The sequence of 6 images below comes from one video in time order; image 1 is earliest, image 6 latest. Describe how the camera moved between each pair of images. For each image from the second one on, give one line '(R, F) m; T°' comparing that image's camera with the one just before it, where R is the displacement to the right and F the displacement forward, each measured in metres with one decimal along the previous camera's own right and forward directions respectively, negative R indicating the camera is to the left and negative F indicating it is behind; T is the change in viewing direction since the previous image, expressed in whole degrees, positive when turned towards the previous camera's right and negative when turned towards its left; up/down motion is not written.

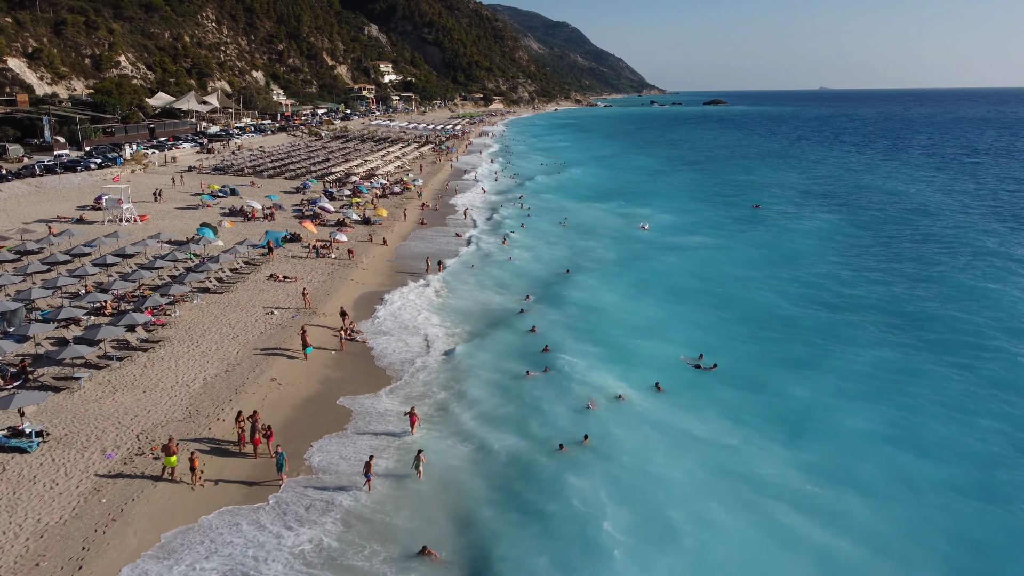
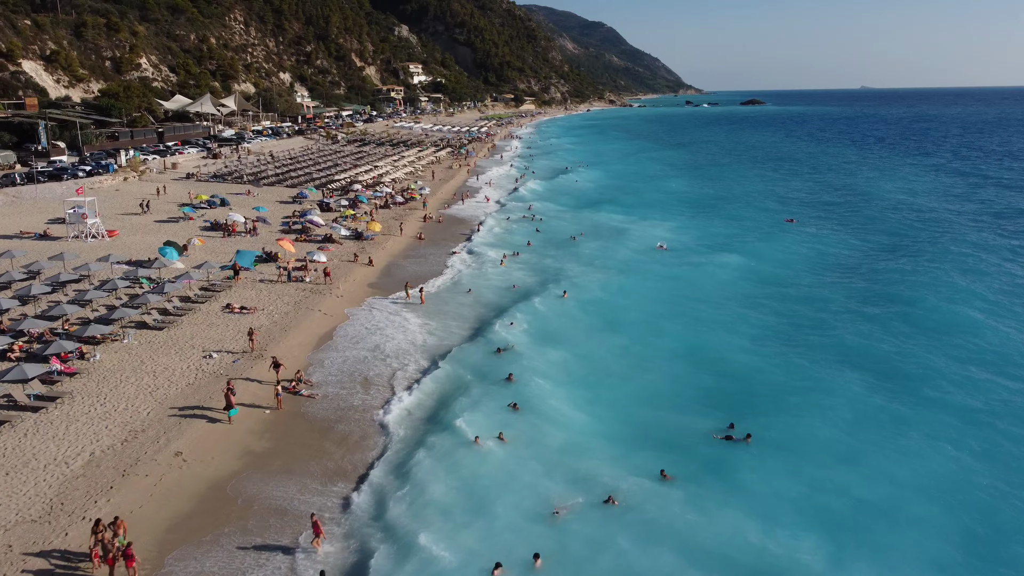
(+1.2, +3.5) m; -2°
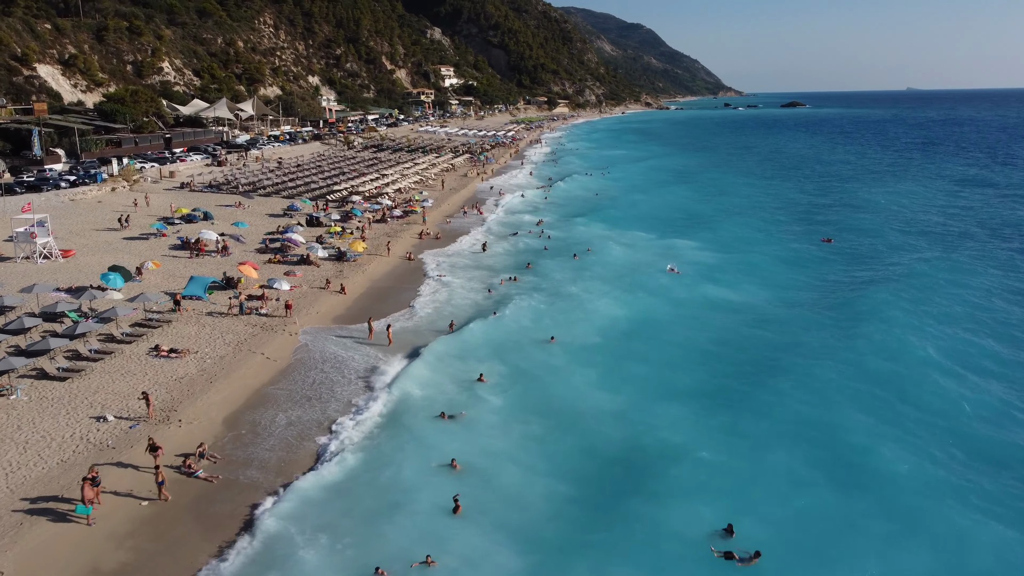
(+1.4, +3.5) m; -3°
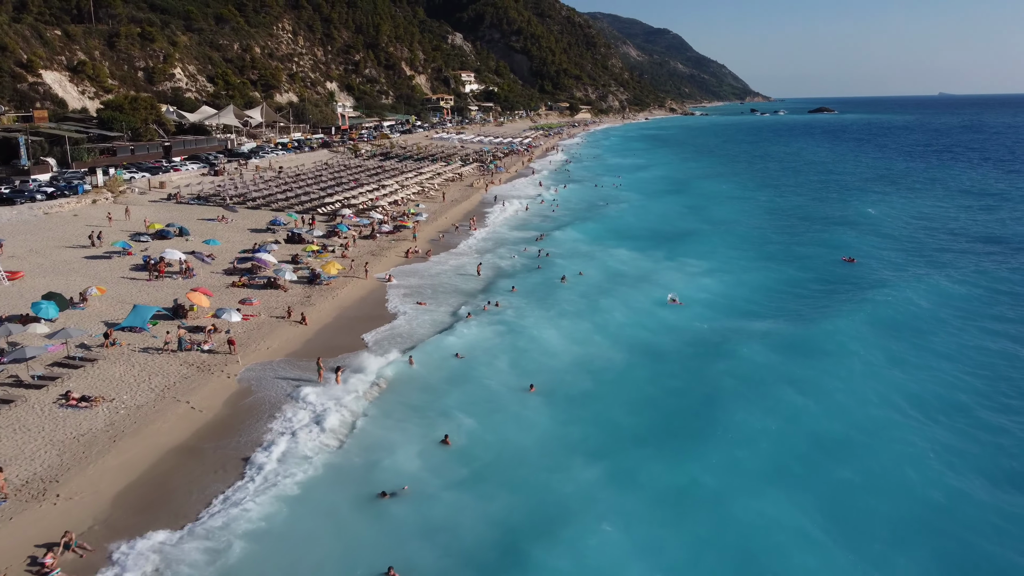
(+1.2, +2.7) m; -2°
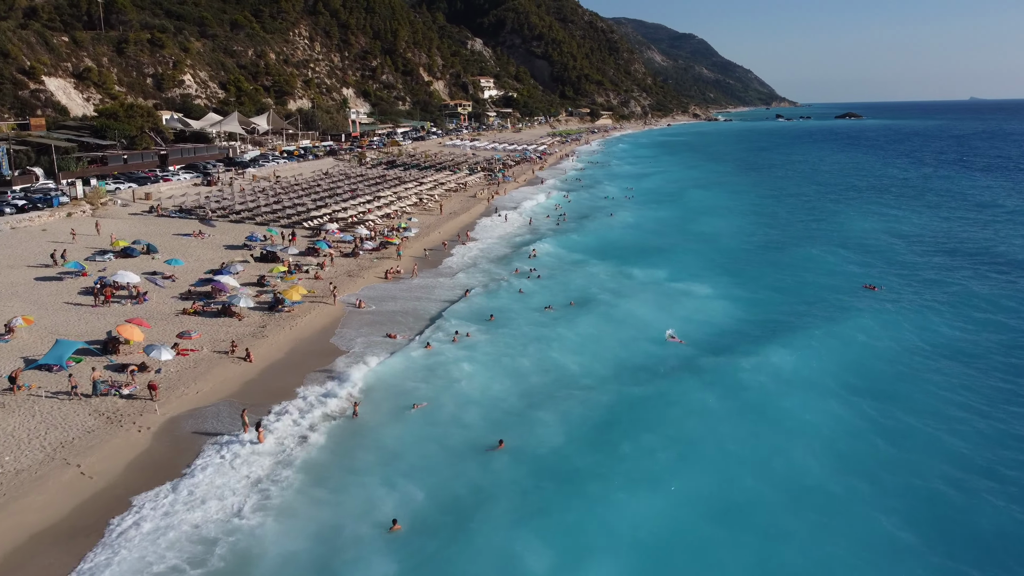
(+1.2, +2.7) m; -2°
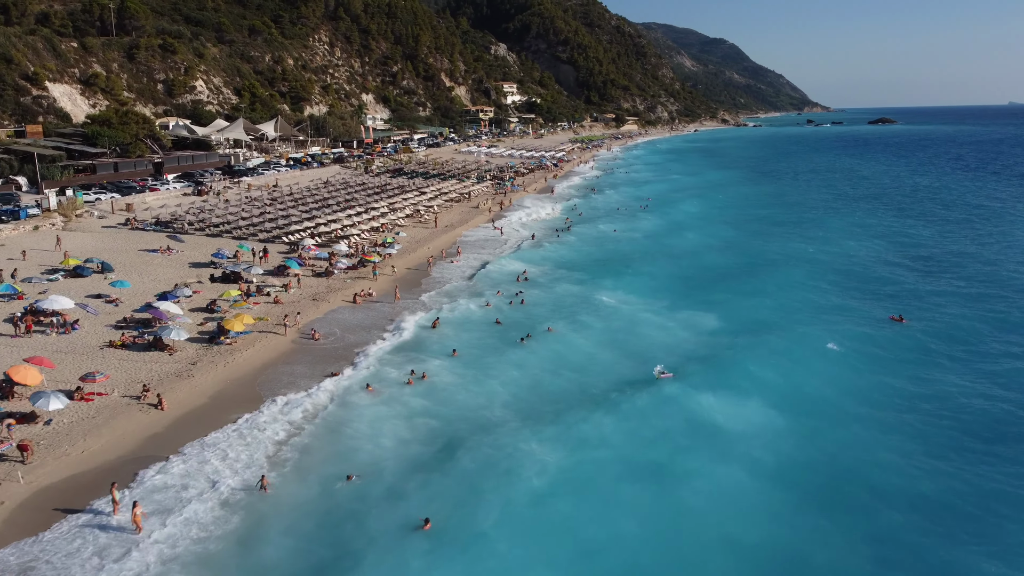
(+1.5, +3.1) m; -2°
